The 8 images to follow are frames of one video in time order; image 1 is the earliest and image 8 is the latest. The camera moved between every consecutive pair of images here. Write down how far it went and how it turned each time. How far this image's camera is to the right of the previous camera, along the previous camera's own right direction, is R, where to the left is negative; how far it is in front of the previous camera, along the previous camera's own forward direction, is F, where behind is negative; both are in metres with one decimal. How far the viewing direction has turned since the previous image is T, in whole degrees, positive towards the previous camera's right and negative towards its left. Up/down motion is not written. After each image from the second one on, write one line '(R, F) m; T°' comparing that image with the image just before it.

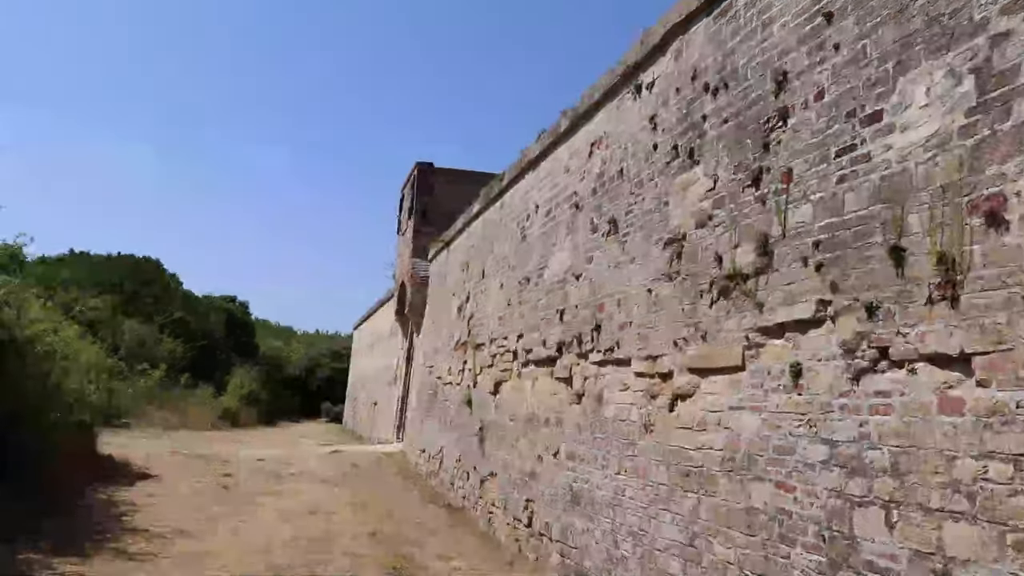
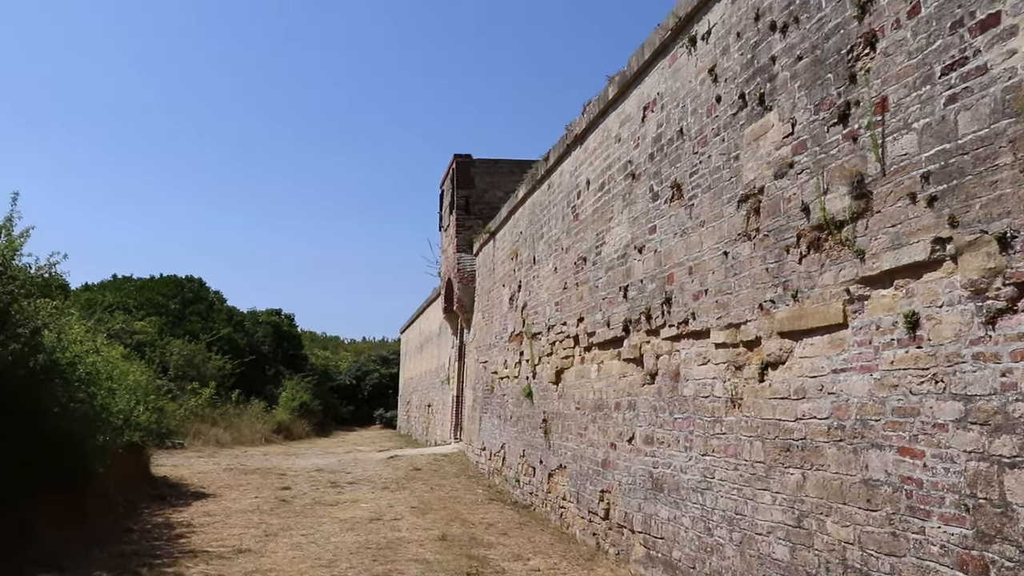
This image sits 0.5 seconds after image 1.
(-0.1, +0.4) m; -2°
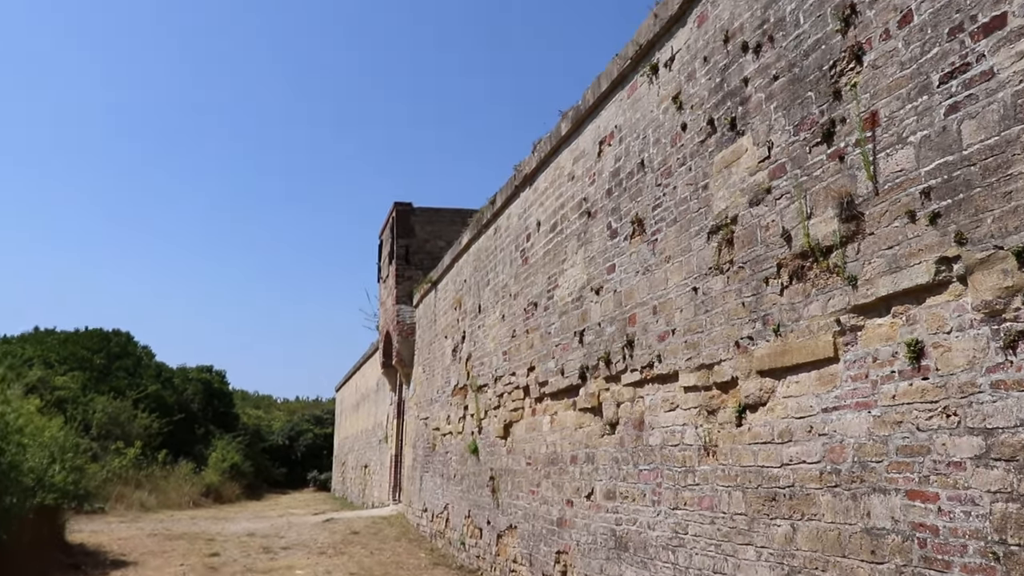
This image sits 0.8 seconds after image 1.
(-0.1, +0.4) m; +4°
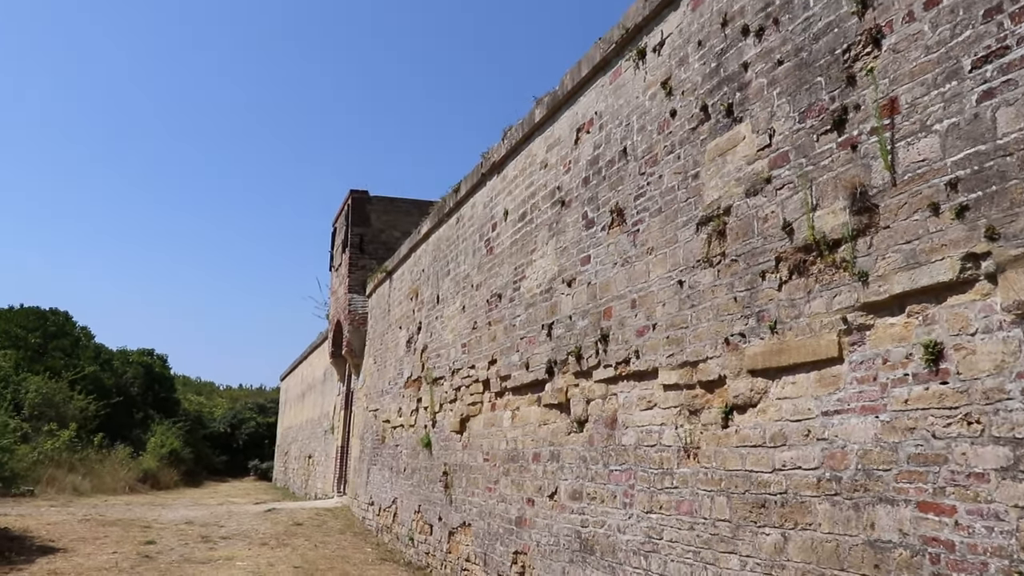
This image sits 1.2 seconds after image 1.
(-0.1, +0.3) m; +3°
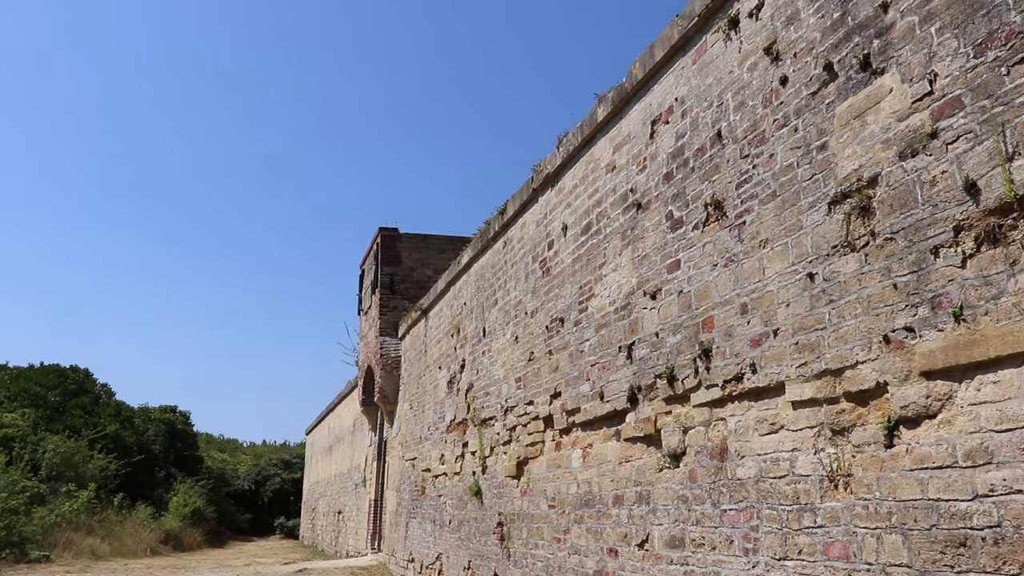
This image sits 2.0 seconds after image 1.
(-0.3, +0.8) m; -1°
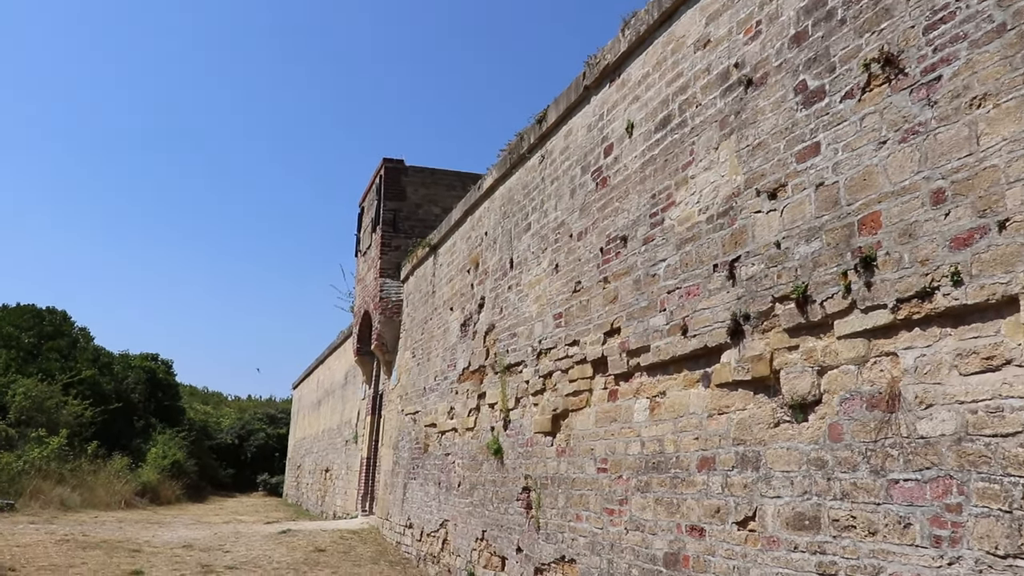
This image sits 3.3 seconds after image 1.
(-0.3, +1.3) m; +1°
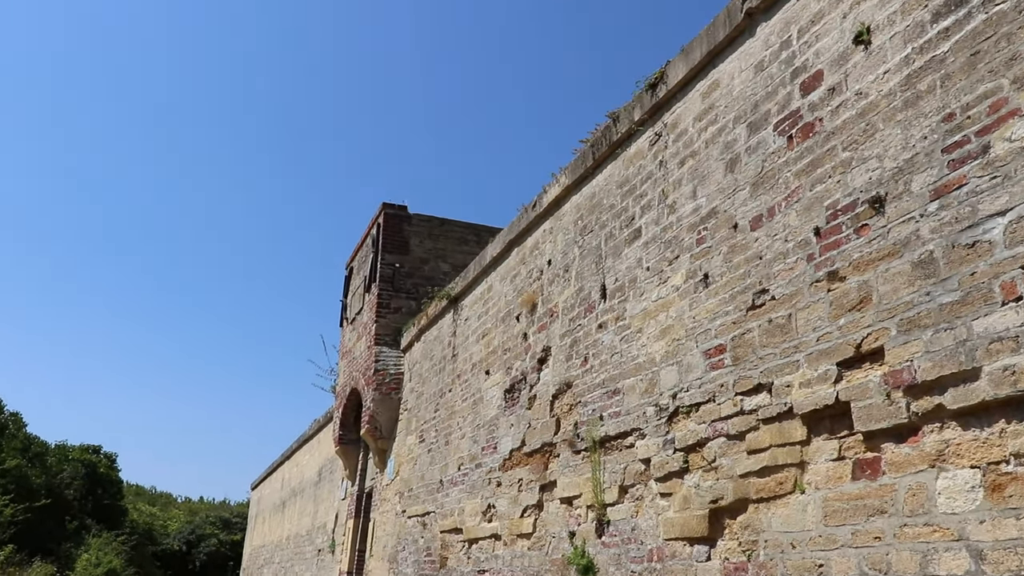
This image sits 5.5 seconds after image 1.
(-0.7, +2.3) m; +3°
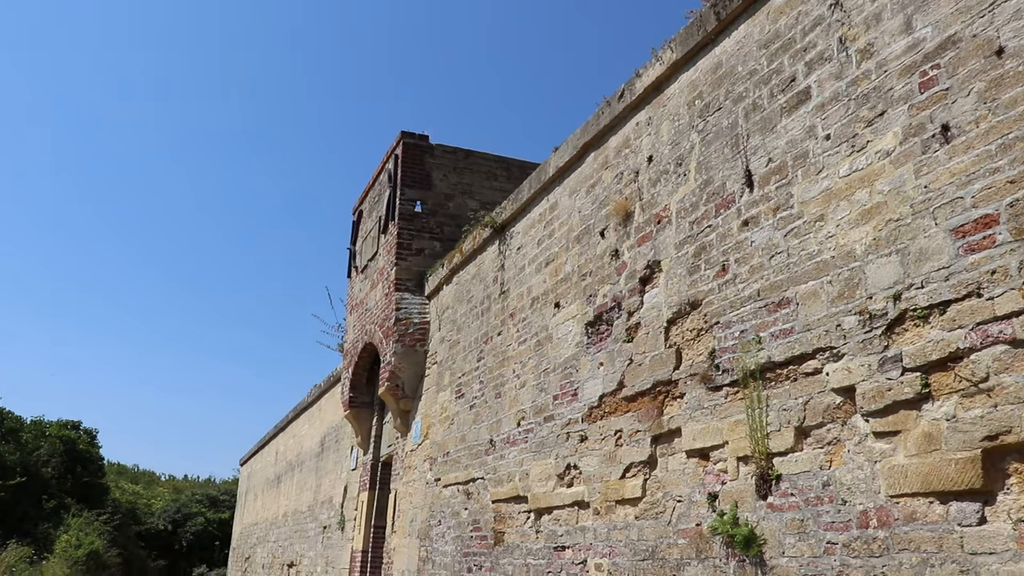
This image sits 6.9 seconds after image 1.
(-0.5, +1.2) m; +1°
